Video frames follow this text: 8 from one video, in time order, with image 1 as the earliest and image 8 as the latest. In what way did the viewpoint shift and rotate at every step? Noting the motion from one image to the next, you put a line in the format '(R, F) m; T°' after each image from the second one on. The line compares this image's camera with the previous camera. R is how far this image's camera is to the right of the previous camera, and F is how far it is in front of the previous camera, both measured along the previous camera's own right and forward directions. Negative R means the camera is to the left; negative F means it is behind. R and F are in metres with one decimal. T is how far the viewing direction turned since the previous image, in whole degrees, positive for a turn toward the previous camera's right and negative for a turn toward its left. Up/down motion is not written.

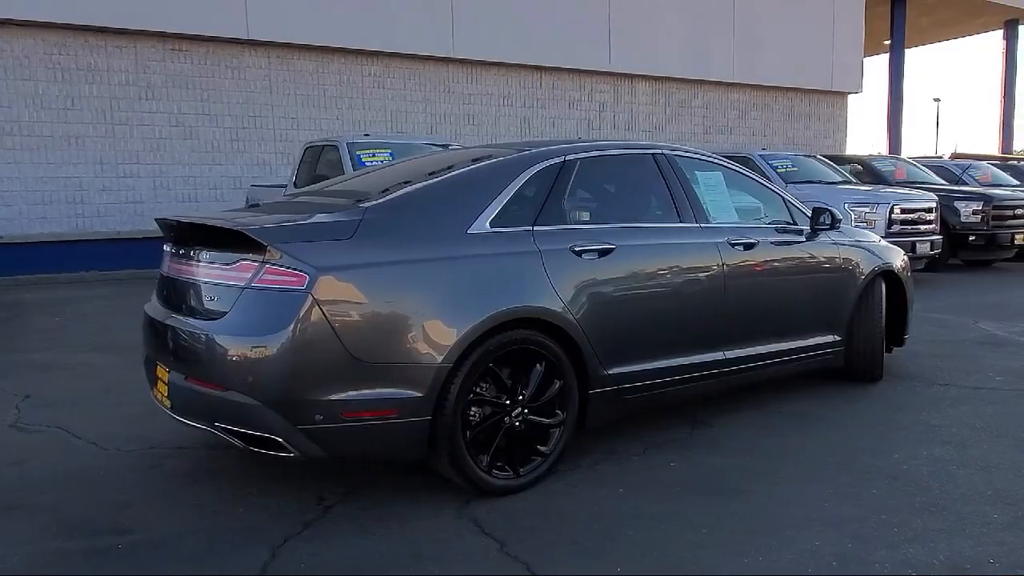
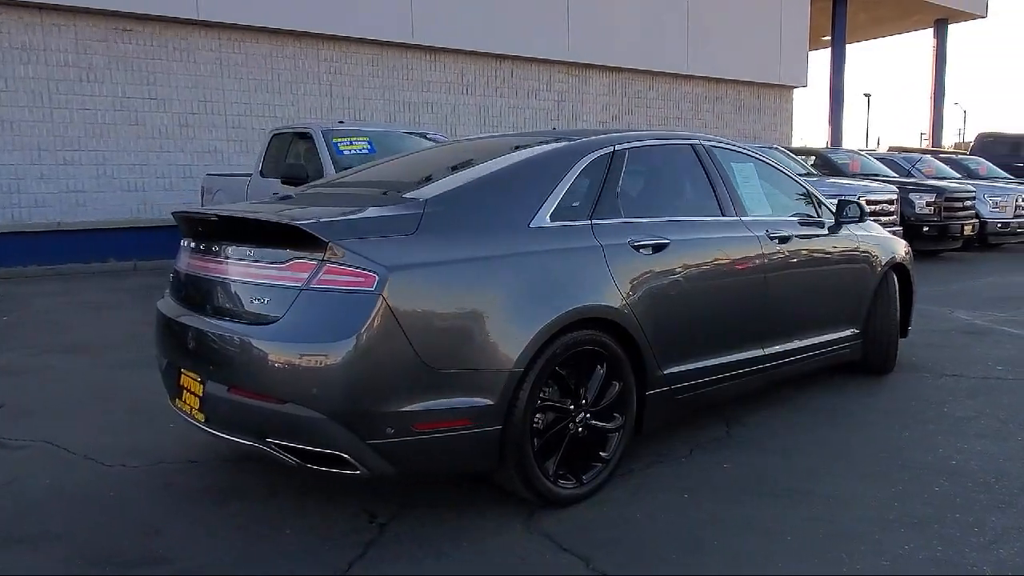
(-0.7, +0.3) m; +6°
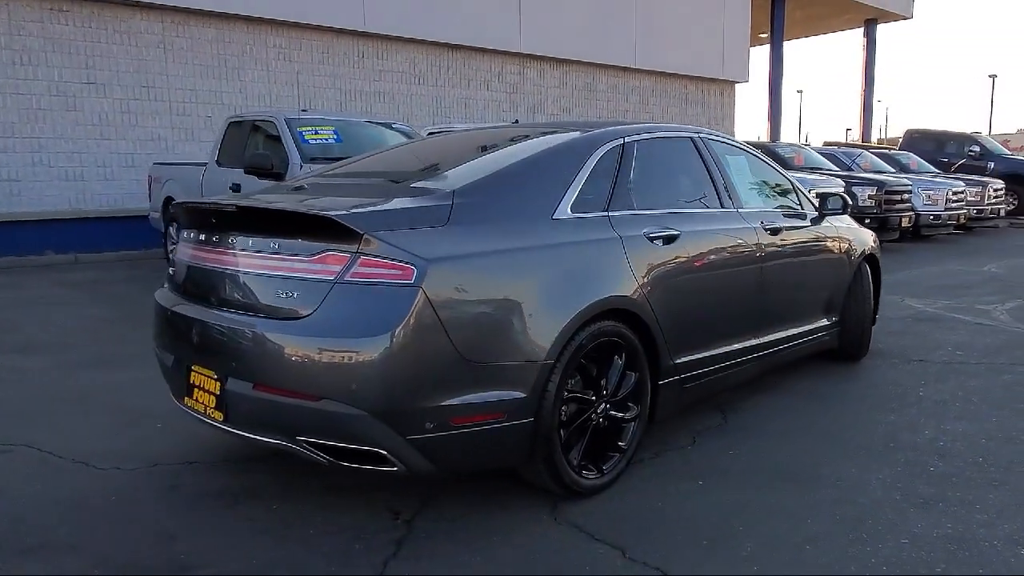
(-0.4, 0.0) m; +5°
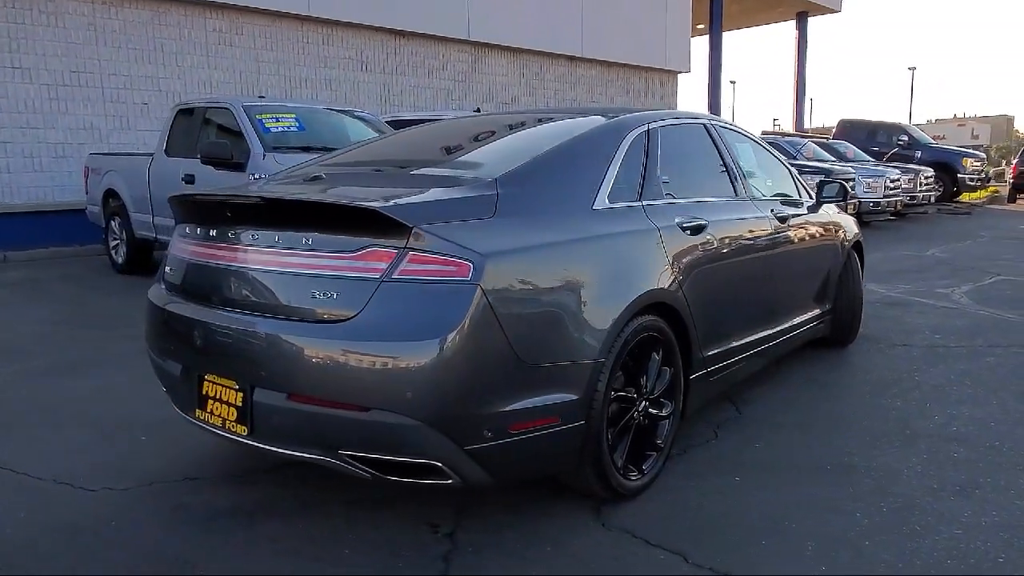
(-0.5, +0.2) m; +5°
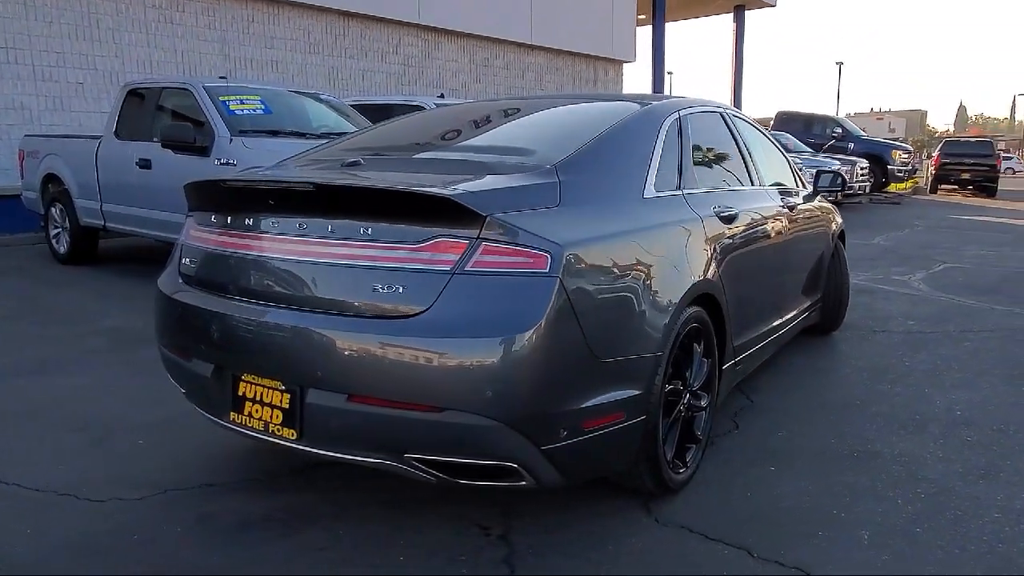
(-0.5, +0.2) m; +6°
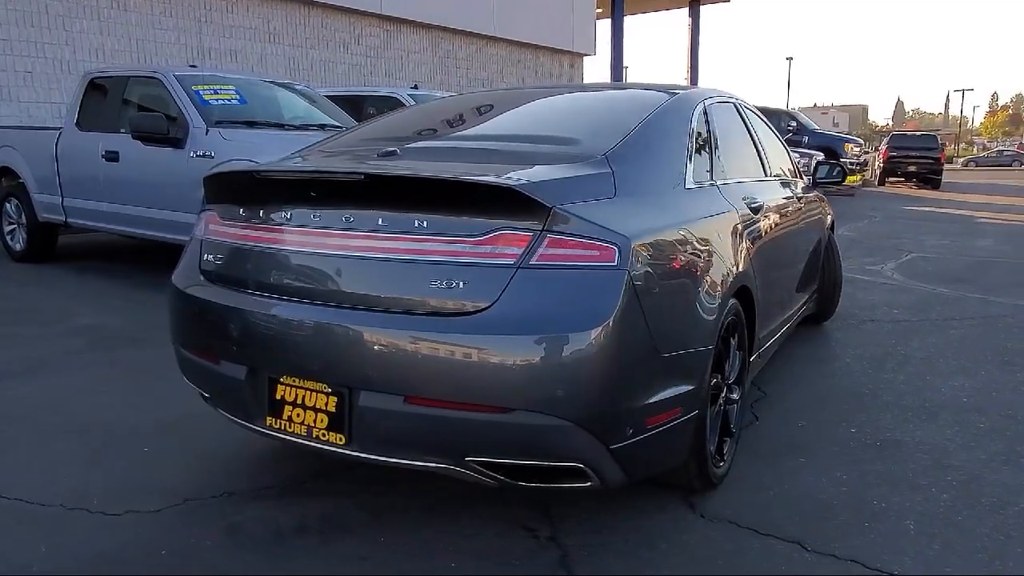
(-0.4, +0.1) m; +4°
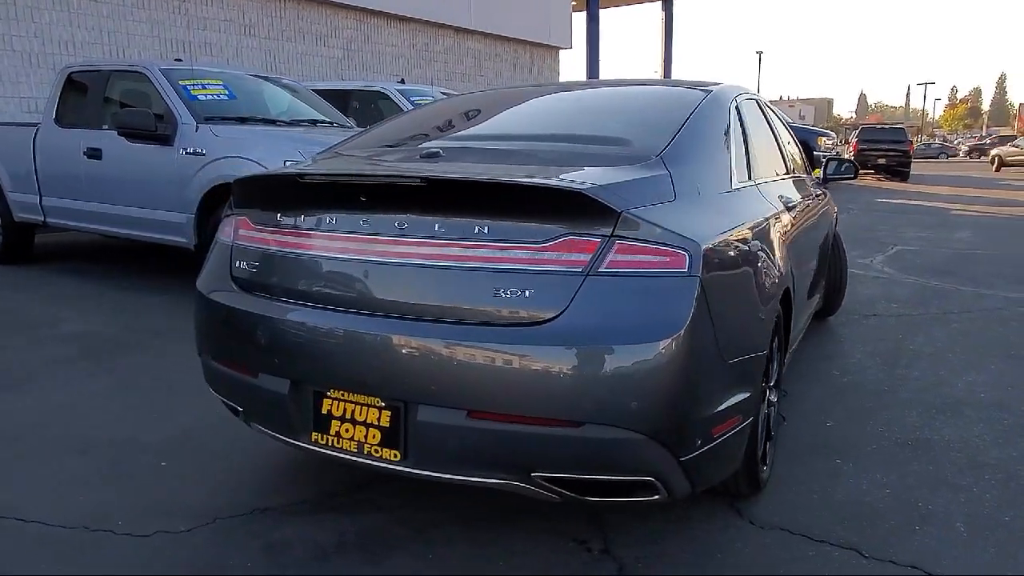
(-0.3, +0.1) m; +3°
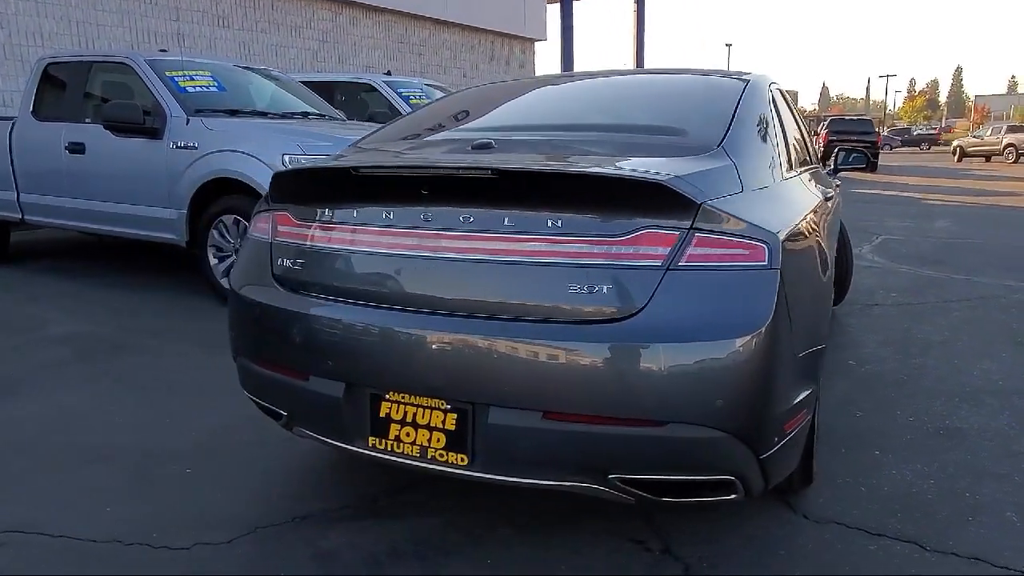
(-0.3, +0.1) m; +3°
